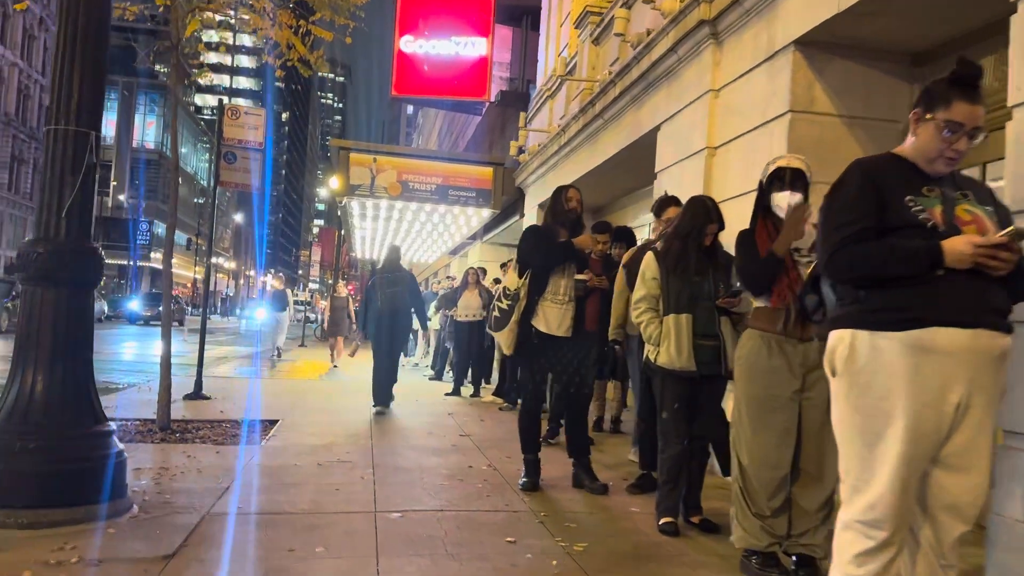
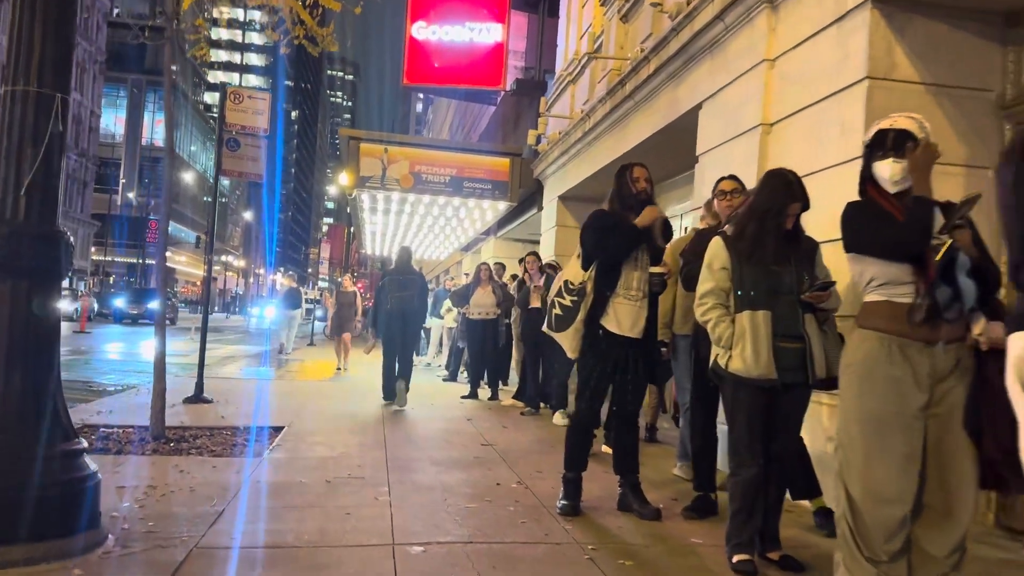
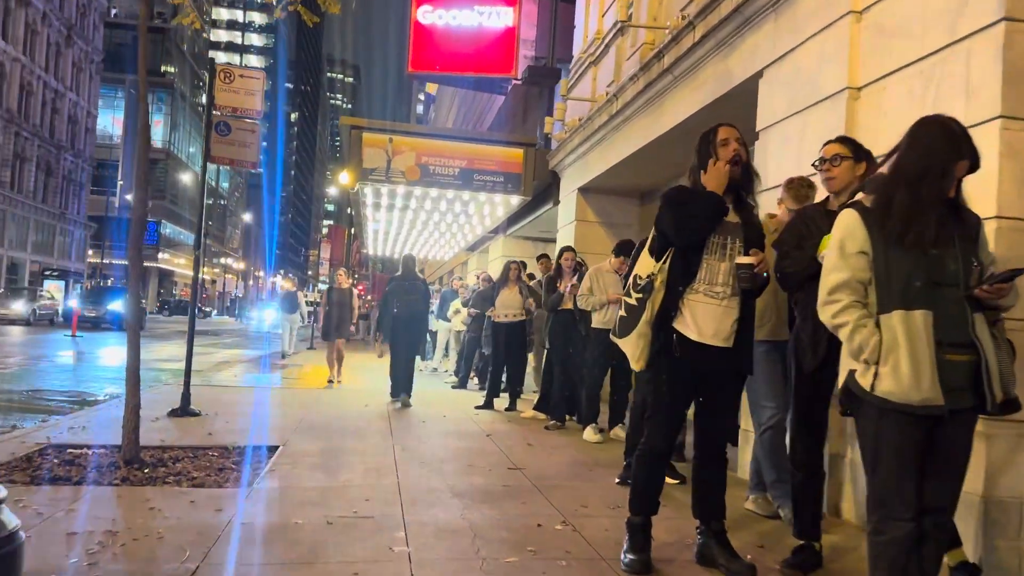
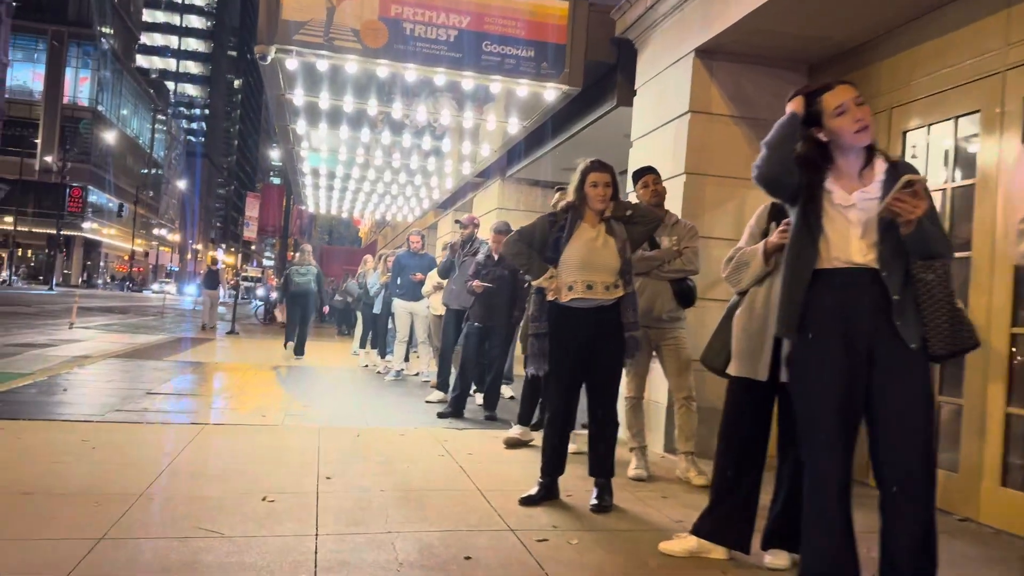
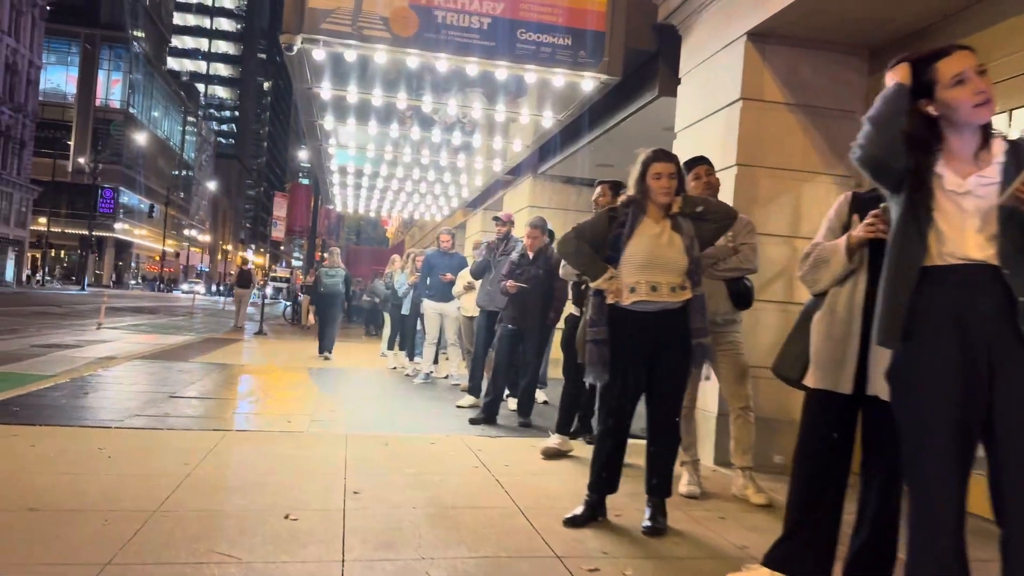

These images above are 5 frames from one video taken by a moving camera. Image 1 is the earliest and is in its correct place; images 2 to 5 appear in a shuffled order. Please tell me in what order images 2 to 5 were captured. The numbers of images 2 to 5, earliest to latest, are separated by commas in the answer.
2, 3, 4, 5
